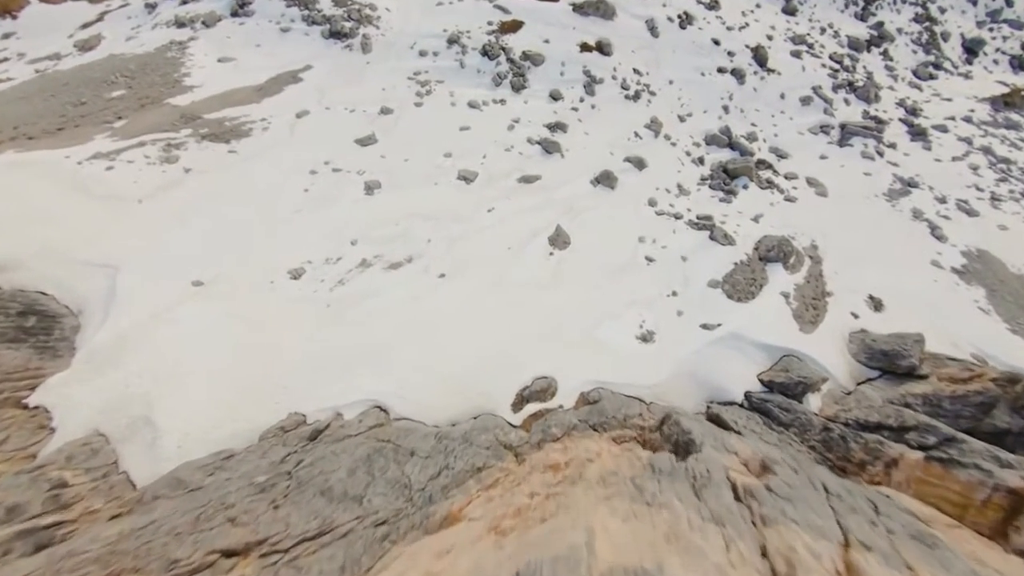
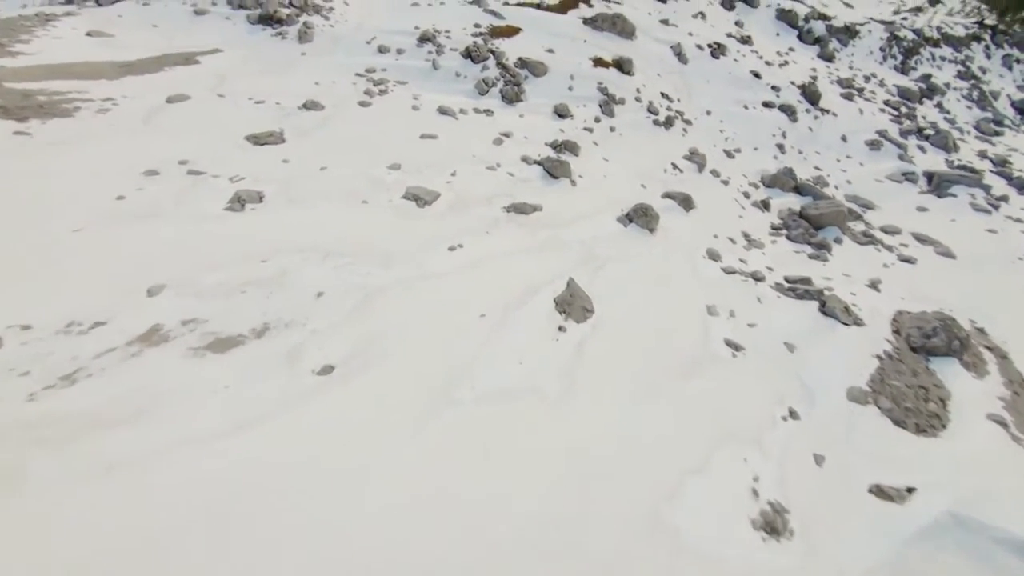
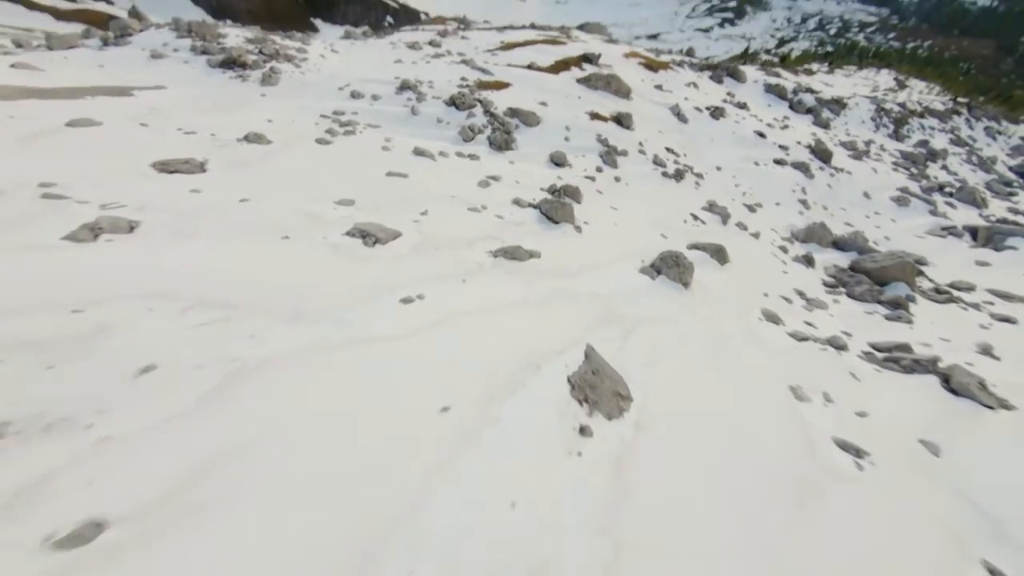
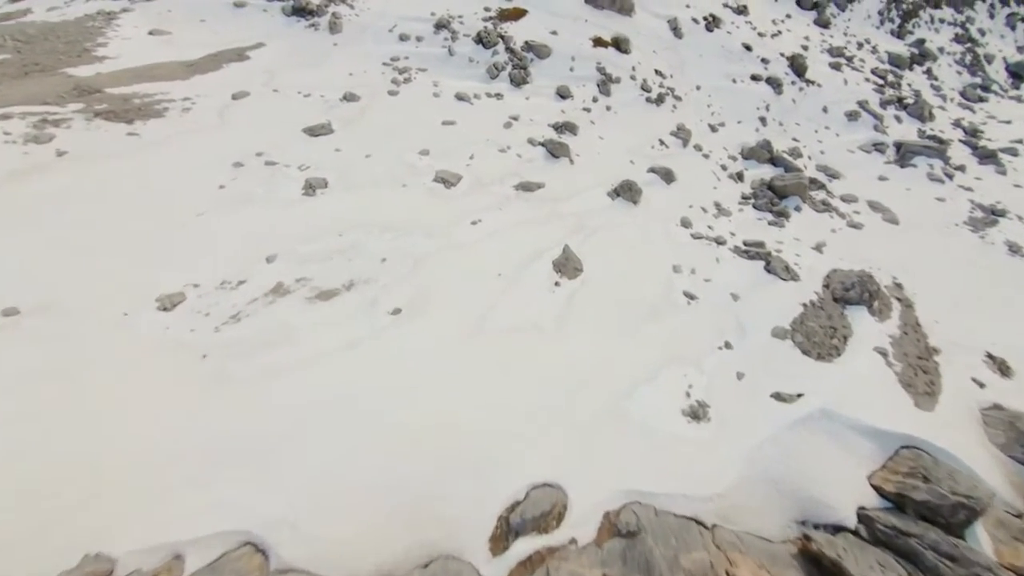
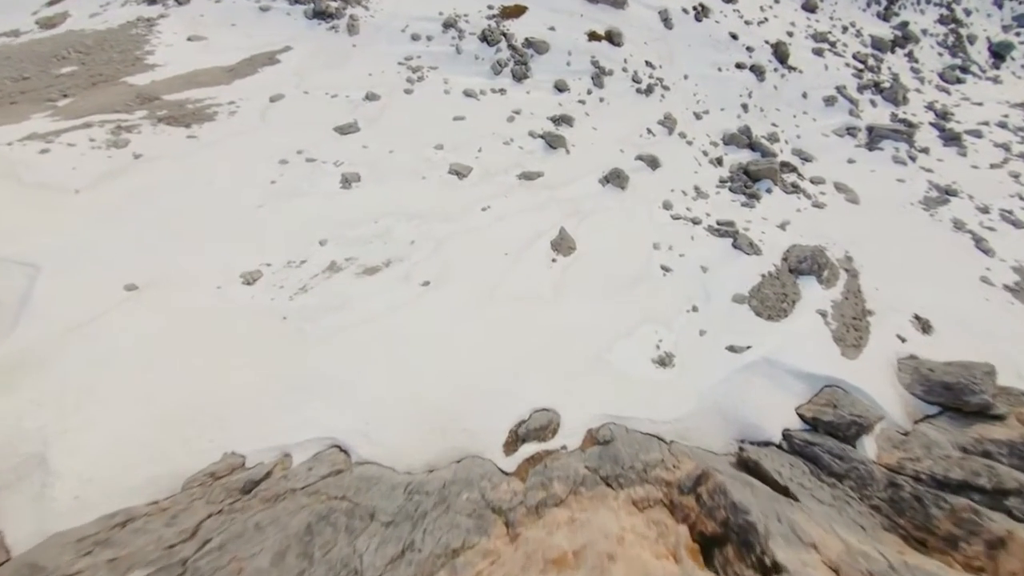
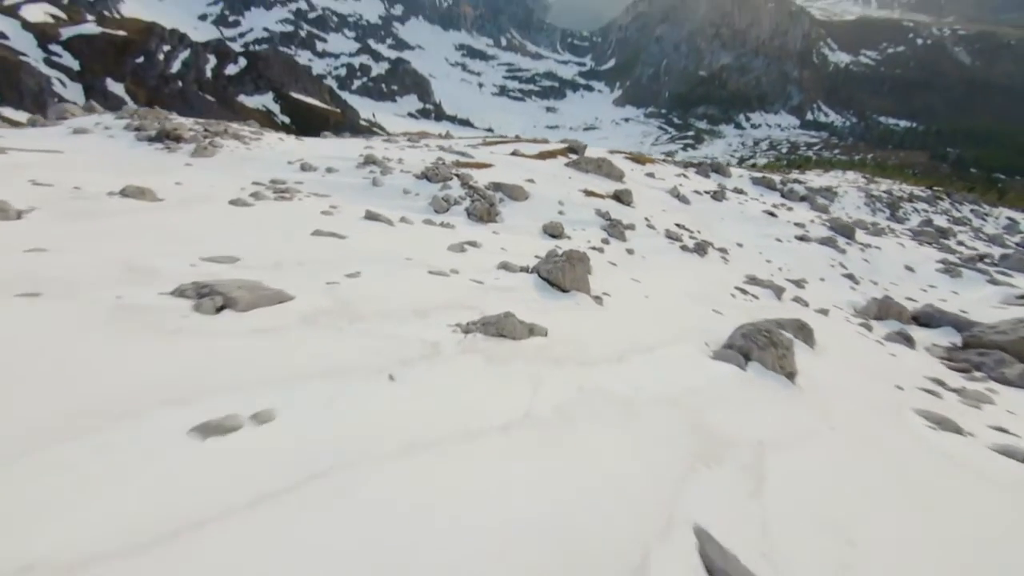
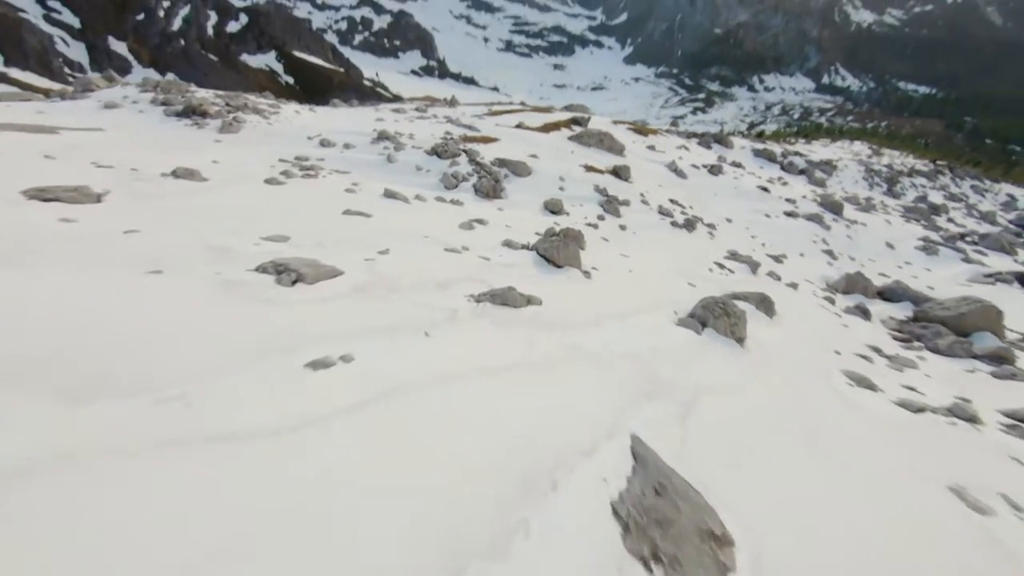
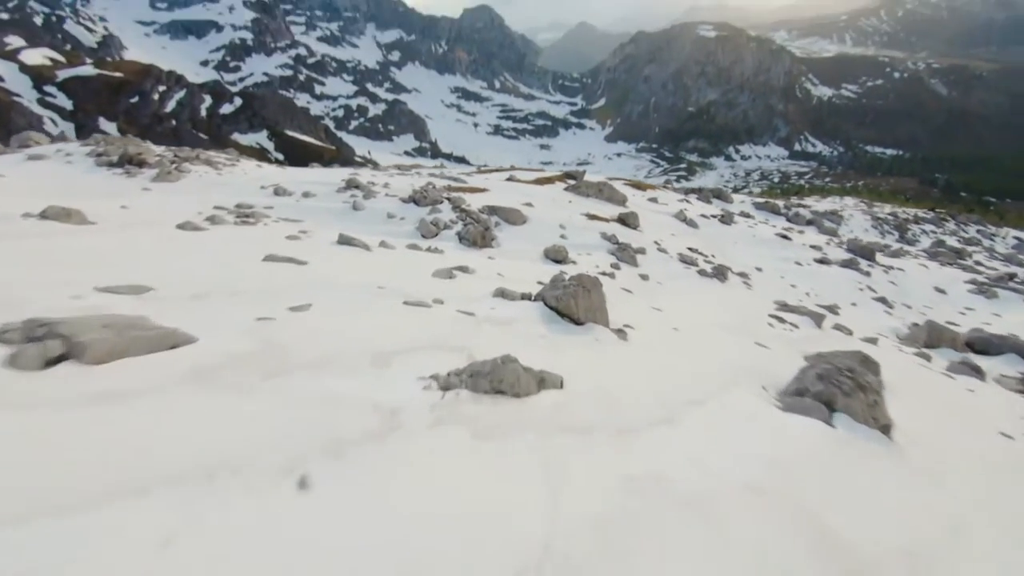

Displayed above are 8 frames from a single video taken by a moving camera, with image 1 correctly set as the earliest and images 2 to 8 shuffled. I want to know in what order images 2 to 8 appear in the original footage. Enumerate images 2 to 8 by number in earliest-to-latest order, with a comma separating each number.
5, 4, 2, 3, 7, 6, 8
